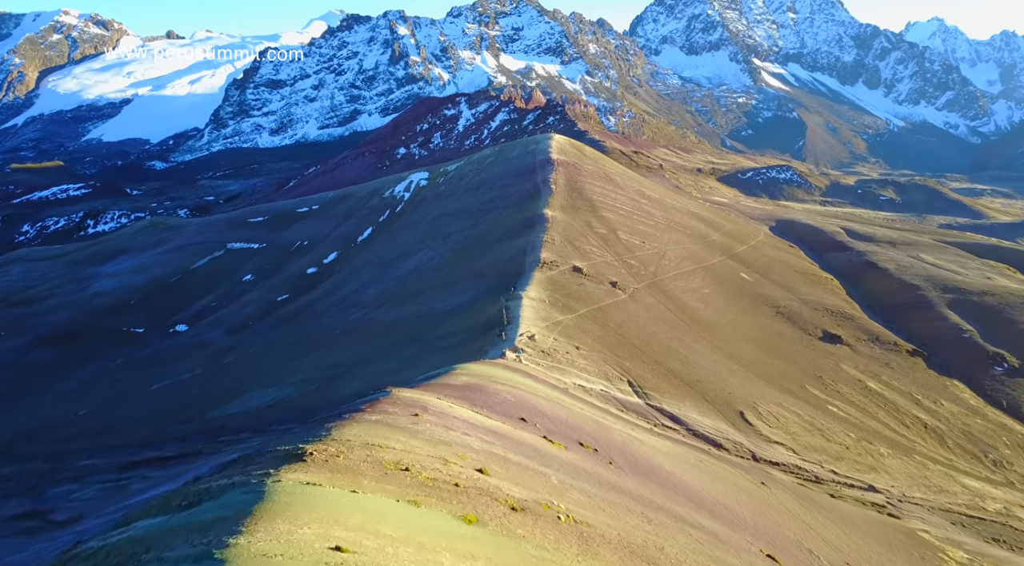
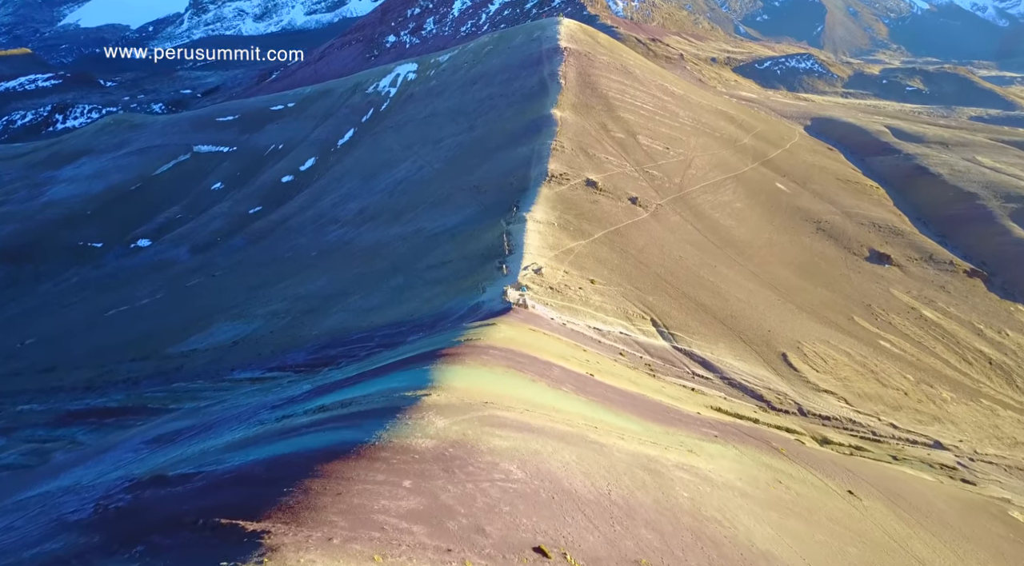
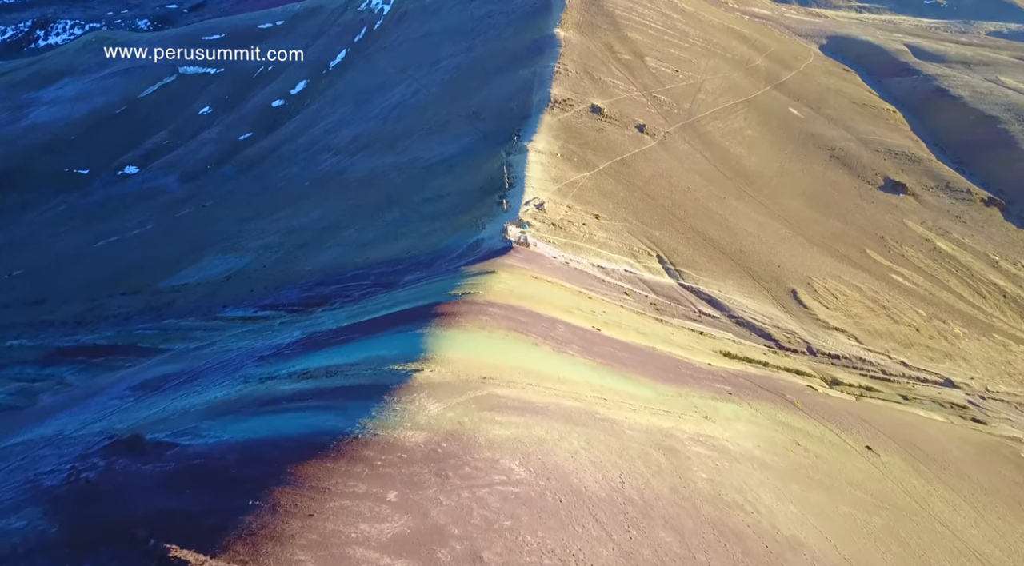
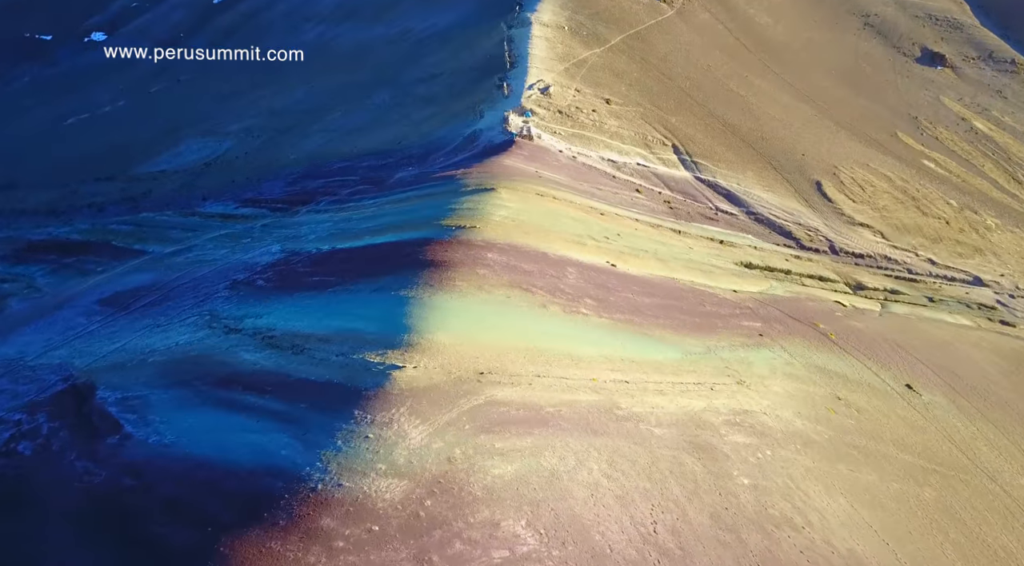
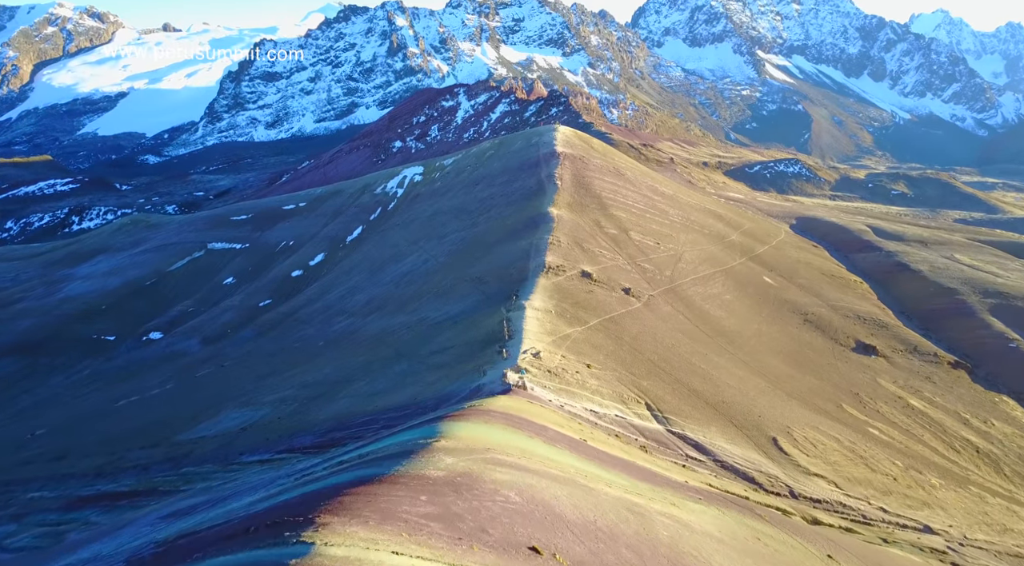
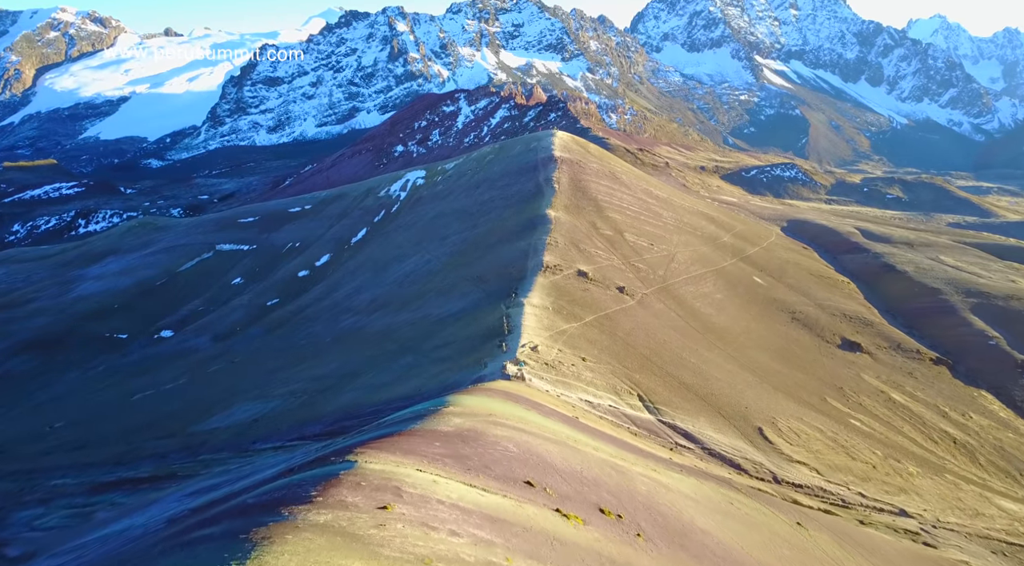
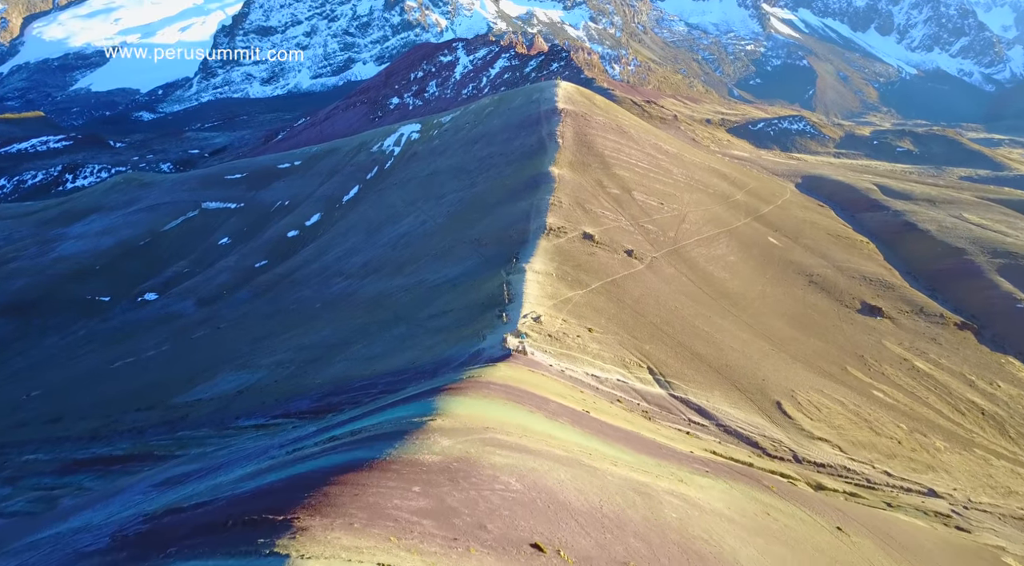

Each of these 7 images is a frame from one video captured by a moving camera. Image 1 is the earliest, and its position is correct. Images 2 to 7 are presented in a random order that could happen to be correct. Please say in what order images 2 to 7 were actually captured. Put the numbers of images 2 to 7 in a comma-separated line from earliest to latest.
6, 5, 7, 2, 3, 4
